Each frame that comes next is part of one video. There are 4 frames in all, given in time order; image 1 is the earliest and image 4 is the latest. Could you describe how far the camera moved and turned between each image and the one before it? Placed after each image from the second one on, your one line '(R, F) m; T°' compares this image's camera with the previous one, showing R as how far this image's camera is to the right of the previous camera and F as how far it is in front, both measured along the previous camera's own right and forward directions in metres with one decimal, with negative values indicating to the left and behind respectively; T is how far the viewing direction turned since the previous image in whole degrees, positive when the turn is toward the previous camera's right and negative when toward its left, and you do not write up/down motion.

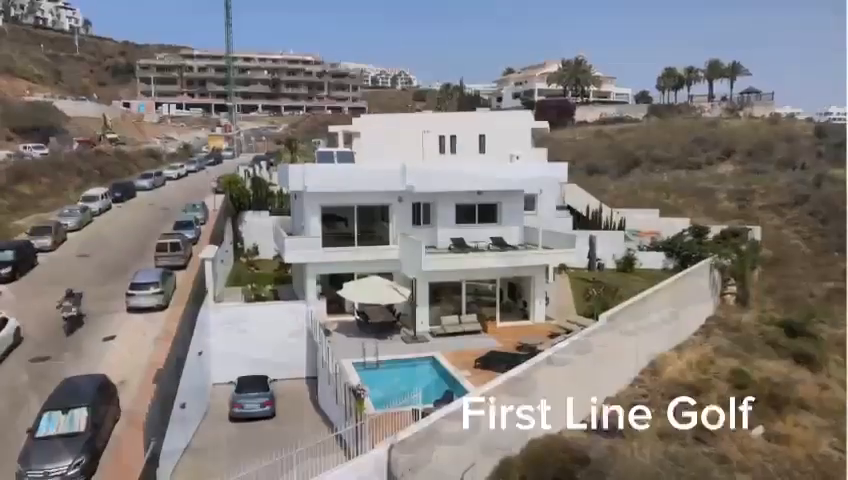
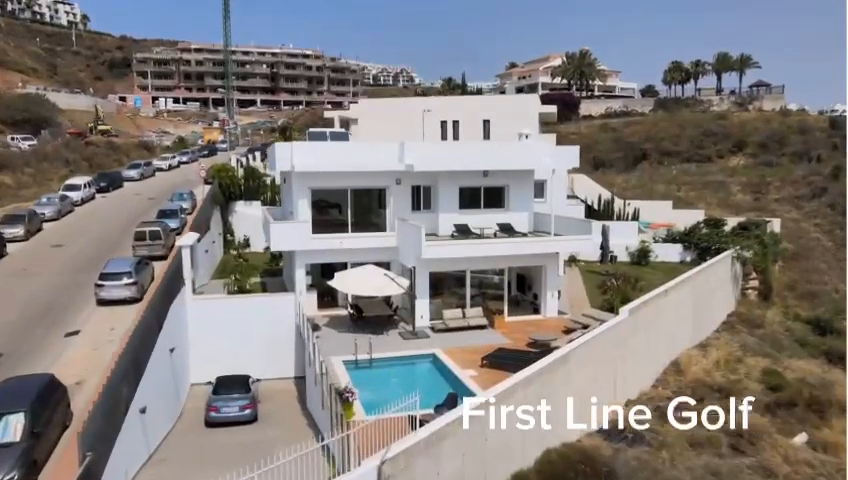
(+0.1, +3.0) m; 0°
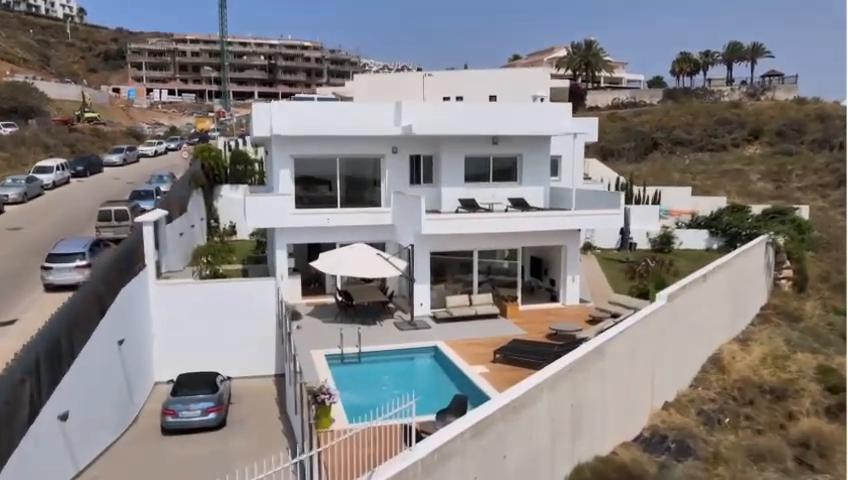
(0.0, +4.0) m; 0°
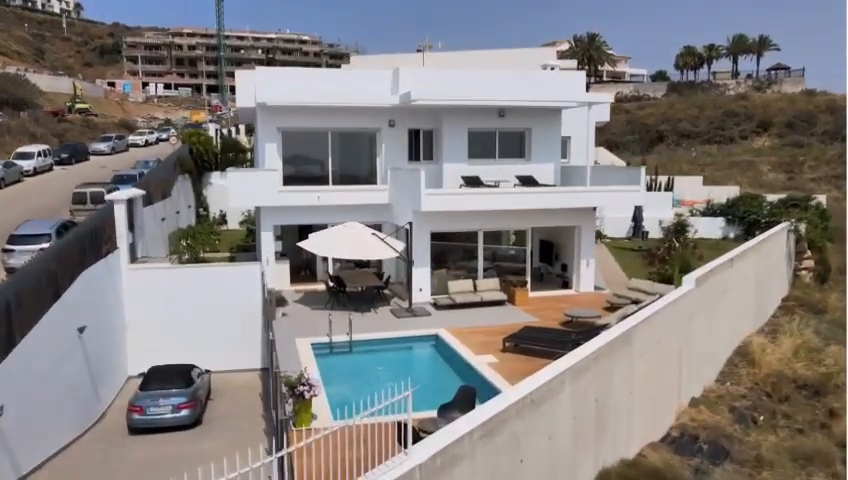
(0.0, +2.2) m; 0°
